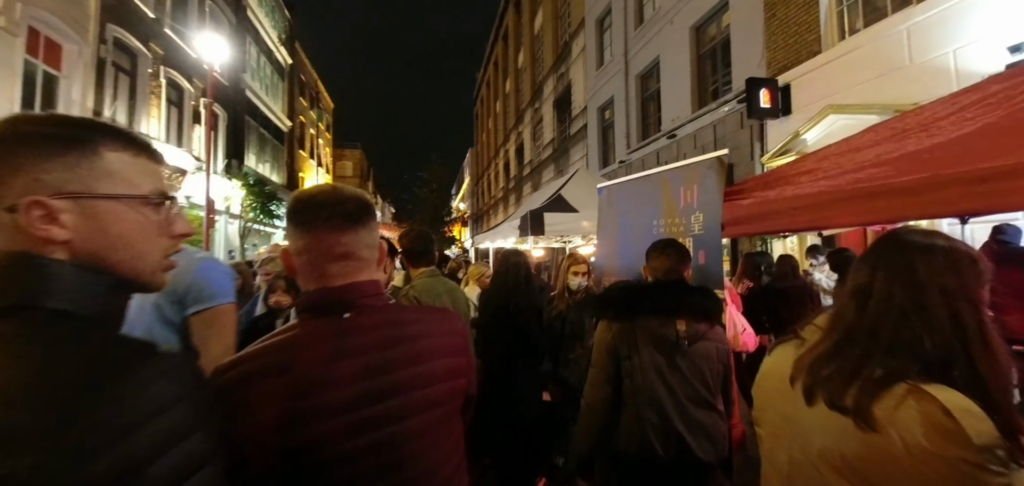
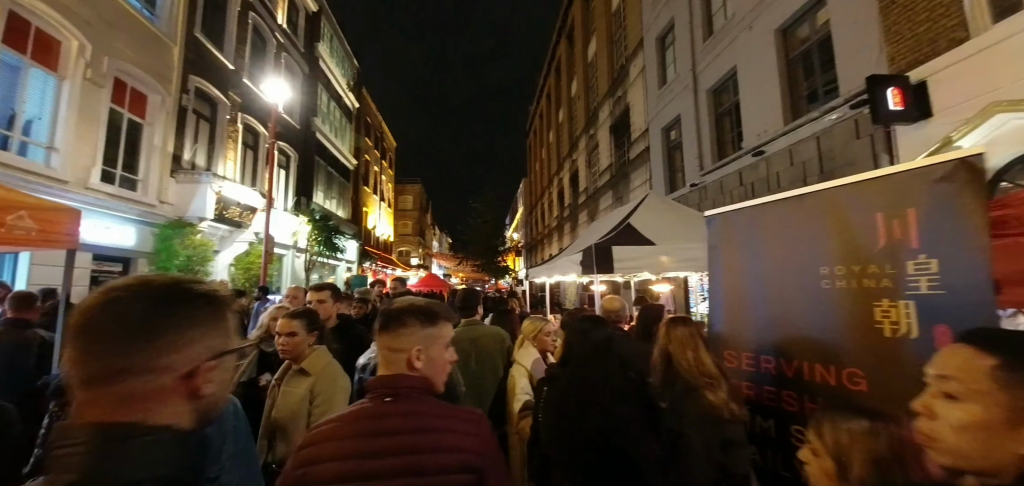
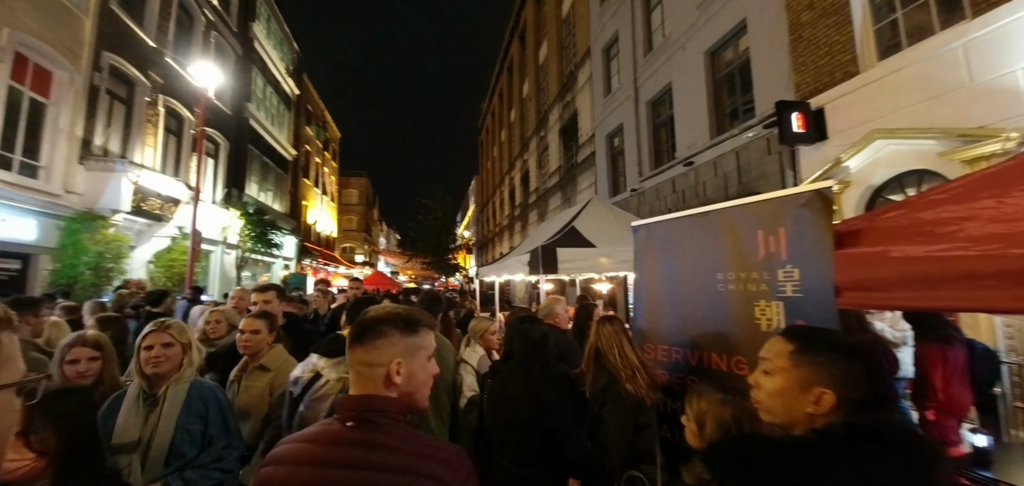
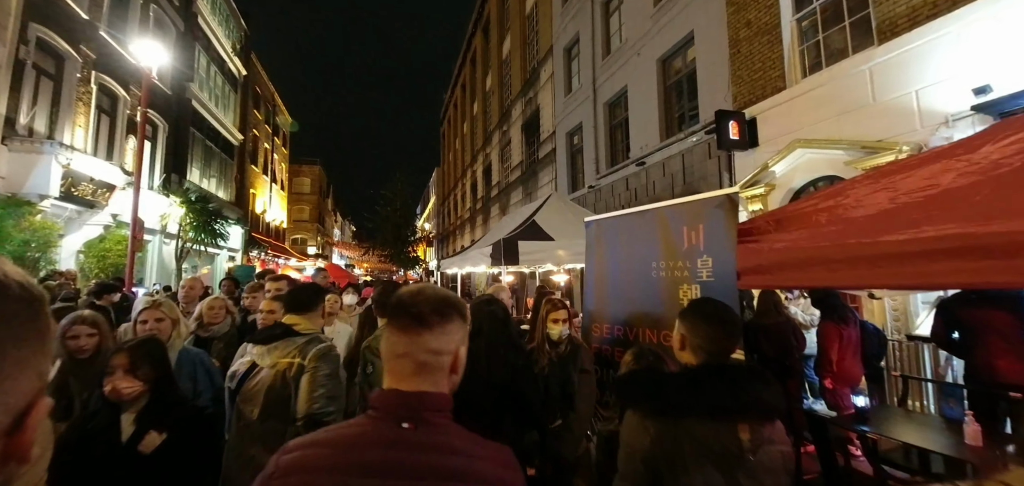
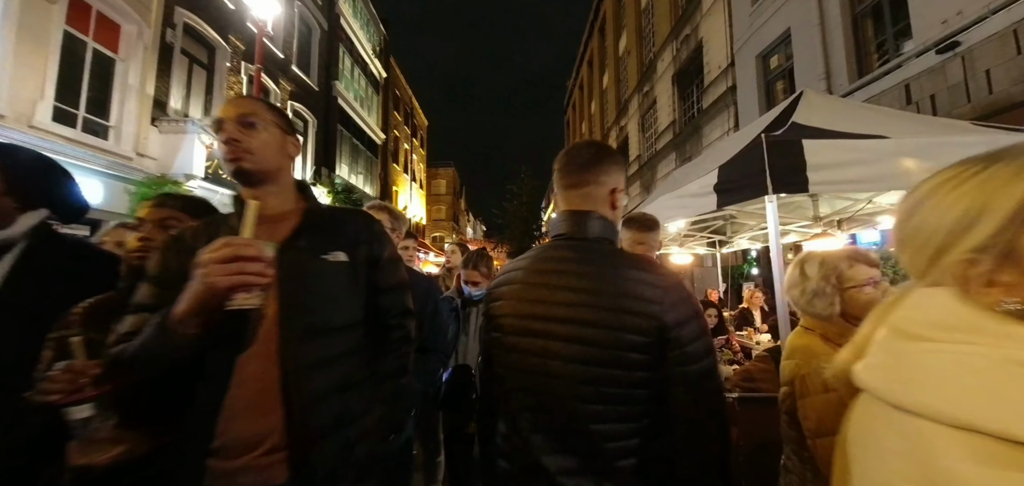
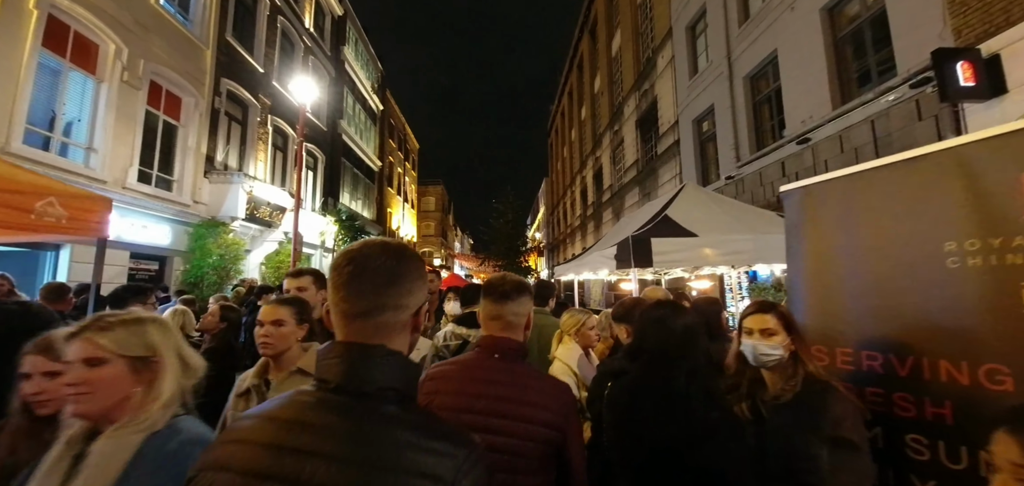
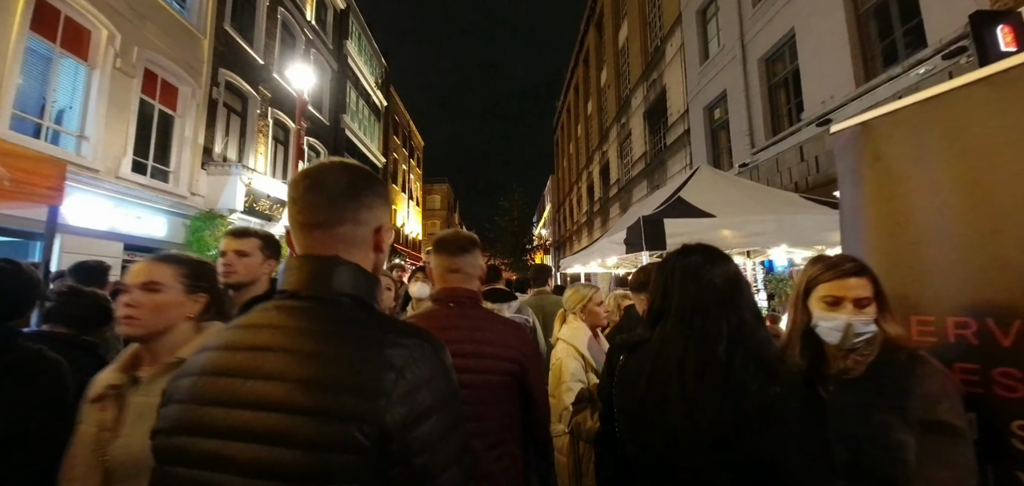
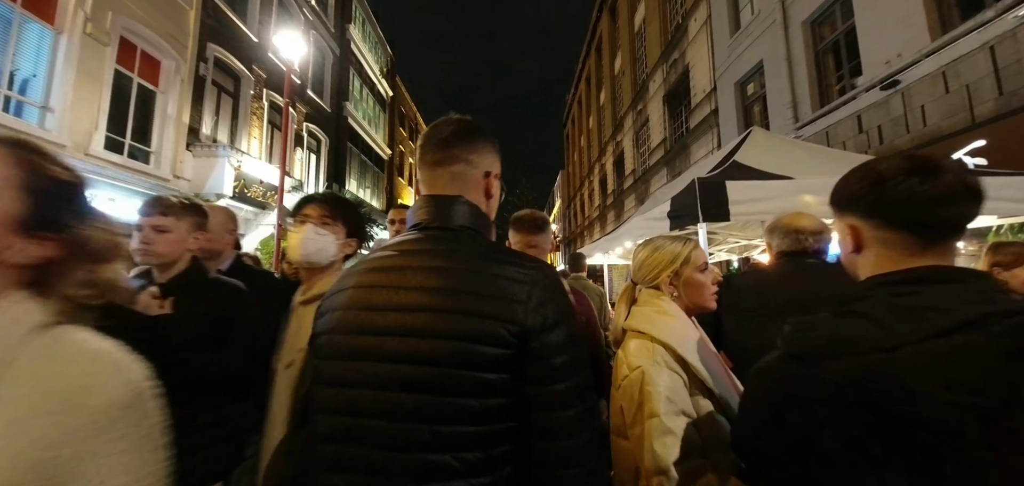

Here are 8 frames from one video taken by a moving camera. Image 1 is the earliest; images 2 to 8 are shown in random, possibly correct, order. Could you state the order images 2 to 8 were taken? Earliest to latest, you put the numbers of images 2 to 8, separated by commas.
4, 3, 2, 6, 7, 8, 5
